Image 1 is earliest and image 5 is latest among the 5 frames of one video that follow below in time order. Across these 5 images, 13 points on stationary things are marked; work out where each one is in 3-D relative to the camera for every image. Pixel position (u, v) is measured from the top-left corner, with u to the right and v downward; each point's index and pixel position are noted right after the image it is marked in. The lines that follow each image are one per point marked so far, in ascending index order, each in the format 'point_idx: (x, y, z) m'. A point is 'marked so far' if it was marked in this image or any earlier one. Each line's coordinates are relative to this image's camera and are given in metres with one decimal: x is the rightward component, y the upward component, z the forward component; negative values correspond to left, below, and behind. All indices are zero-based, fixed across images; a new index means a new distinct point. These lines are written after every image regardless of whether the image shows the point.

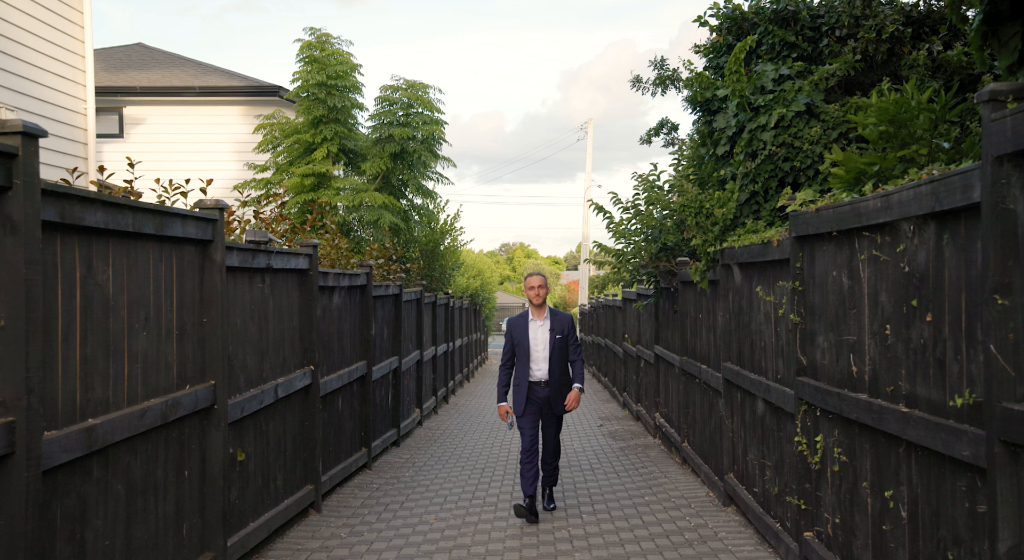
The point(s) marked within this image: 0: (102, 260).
0: (-1.9, +0.1, +3.5) m
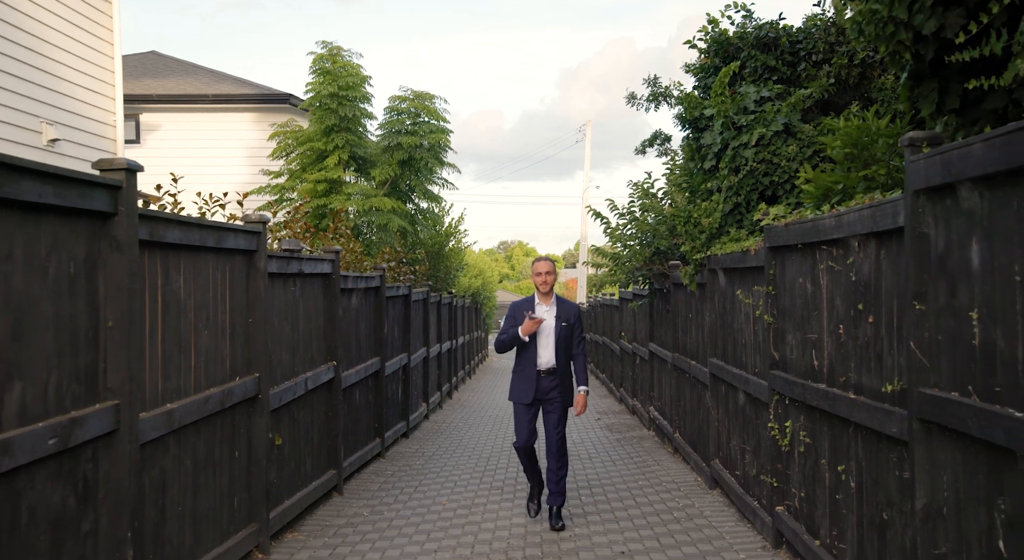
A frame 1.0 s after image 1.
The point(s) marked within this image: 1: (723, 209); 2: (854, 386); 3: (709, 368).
0: (-1.9, 0.0, +4.2) m
1: (+2.3, +0.8, +8.0) m
2: (+1.9, -0.6, +4.1) m
3: (+2.0, -0.9, +7.6) m
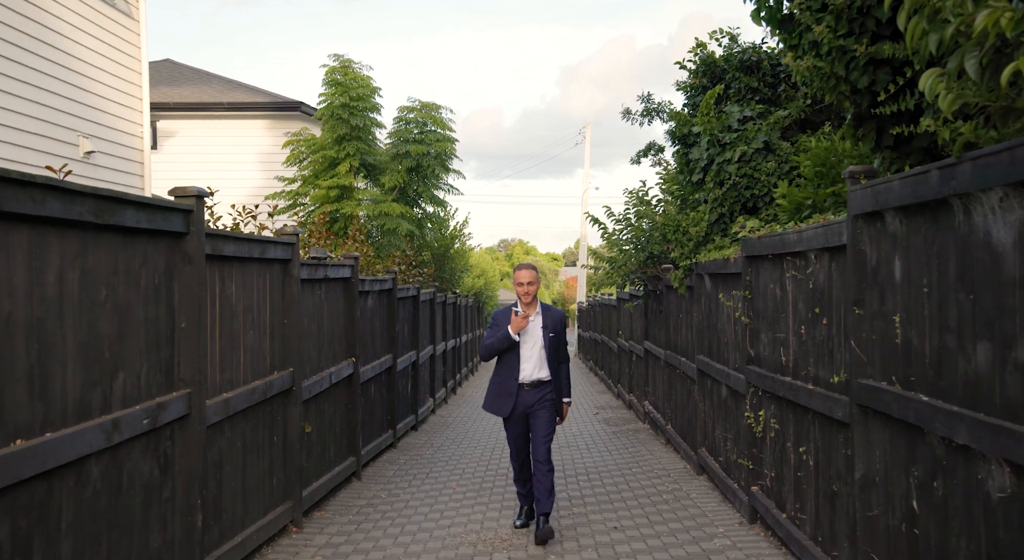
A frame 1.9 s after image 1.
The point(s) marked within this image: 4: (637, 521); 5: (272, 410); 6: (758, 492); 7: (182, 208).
0: (-1.8, 0.0, +4.9) m
1: (+2.3, +0.7, +8.7) m
2: (+1.9, -0.6, +4.8) m
3: (+2.0, -0.9, +8.2) m
4: (+1.1, -2.1, +6.6) m
5: (-1.8, -1.0, +5.6) m
6: (+2.0, -1.7, +6.0) m
7: (-1.8, +0.4, +4.2) m
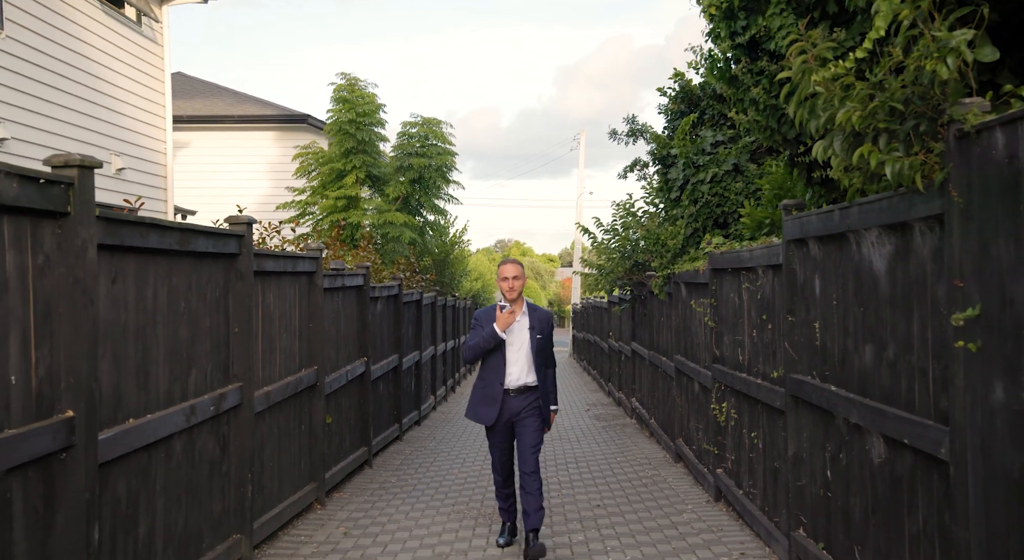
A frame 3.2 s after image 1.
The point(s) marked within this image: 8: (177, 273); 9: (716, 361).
0: (-1.9, -0.1, +5.7) m
1: (+2.3, +0.6, +9.6) m
2: (+1.9, -0.7, +5.7) m
3: (+2.0, -1.0, +9.1) m
4: (+1.1, -2.2, +7.5) m
5: (-1.9, -1.1, +6.5) m
6: (+1.9, -1.8, +6.9) m
7: (-1.9, +0.3, +5.0) m
8: (-1.9, 0.0, +4.2) m
9: (+1.9, -0.8, +7.1) m
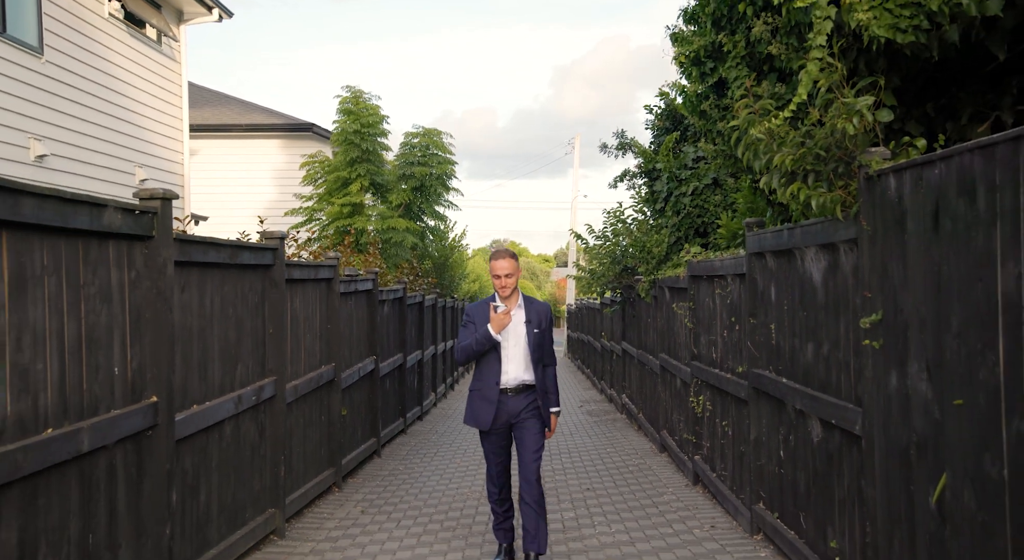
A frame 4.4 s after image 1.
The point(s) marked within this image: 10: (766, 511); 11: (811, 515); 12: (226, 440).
0: (-1.9, -0.1, +6.5) m
1: (+2.2, +0.6, +10.4) m
2: (+1.9, -0.8, +6.5) m
3: (+2.0, -1.1, +9.9) m
4: (+1.0, -2.3, +8.3) m
5: (-1.9, -1.1, +7.3) m
6: (+1.9, -1.8, +7.6) m
7: (-1.9, +0.3, +5.8) m
8: (-1.9, 0.0, +5.0) m
9: (+1.9, -0.8, +7.8) m
10: (+1.9, -1.7, +5.5) m
11: (+1.8, -1.5, +4.6) m
12: (-1.9, -1.1, +5.0) m
